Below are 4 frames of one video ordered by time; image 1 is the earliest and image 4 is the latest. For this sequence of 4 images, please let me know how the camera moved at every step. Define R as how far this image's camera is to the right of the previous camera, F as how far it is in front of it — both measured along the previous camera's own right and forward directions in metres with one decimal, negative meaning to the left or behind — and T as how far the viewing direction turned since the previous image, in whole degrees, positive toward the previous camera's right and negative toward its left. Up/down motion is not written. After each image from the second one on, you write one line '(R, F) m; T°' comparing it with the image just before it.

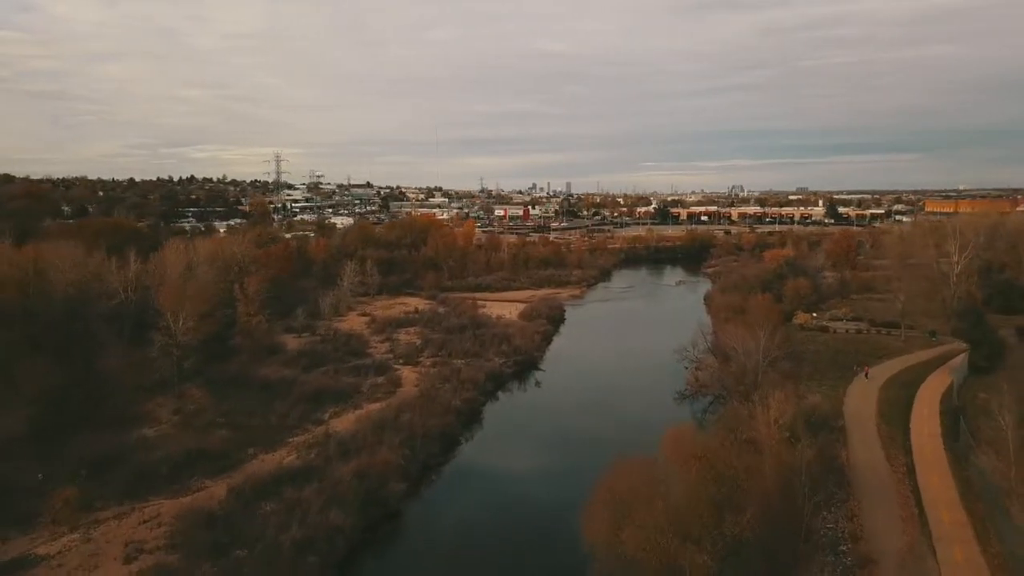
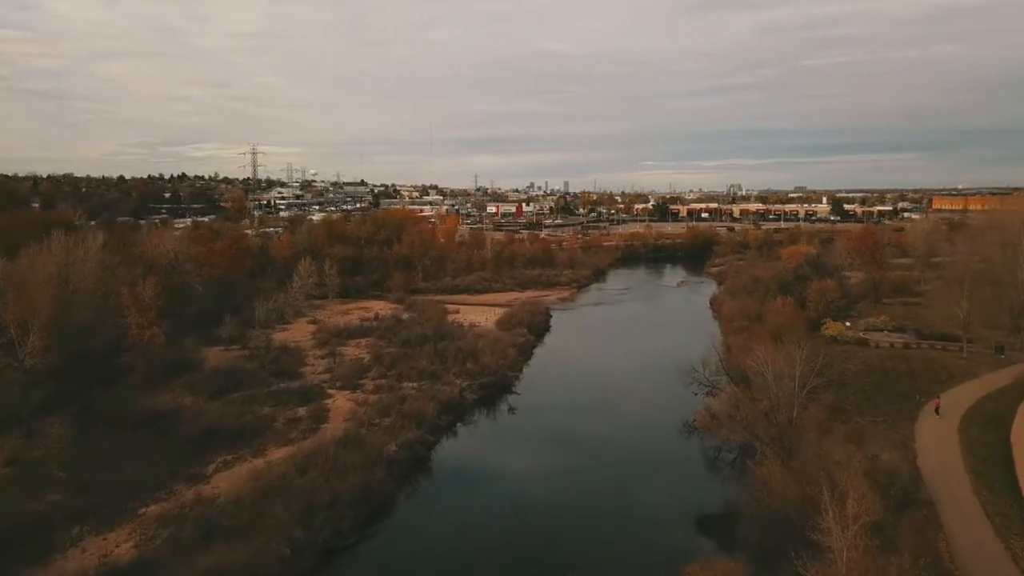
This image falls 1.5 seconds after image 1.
(+0.6, +3.9) m; 0°
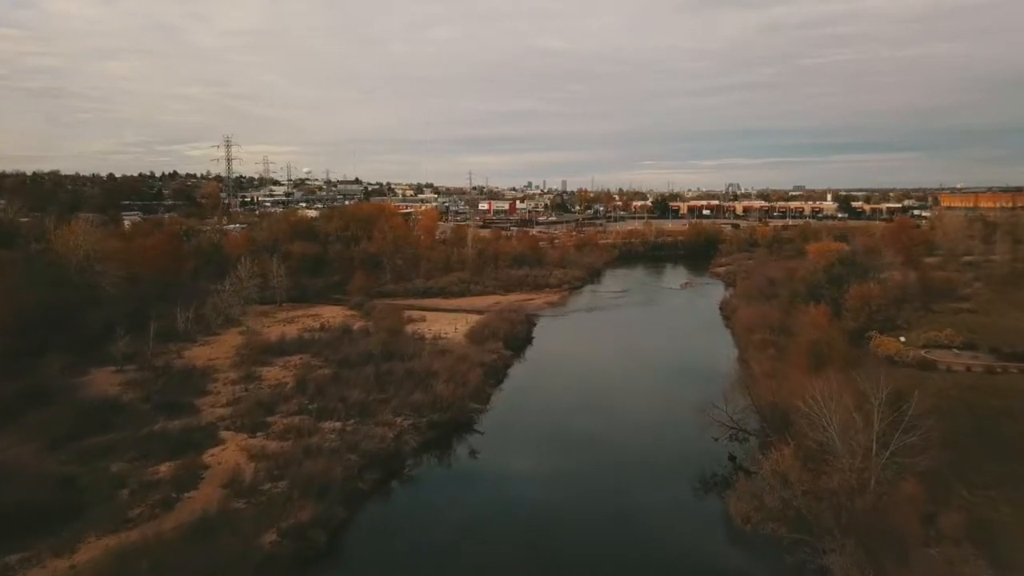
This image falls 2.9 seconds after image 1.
(+0.6, +3.9) m; 0°
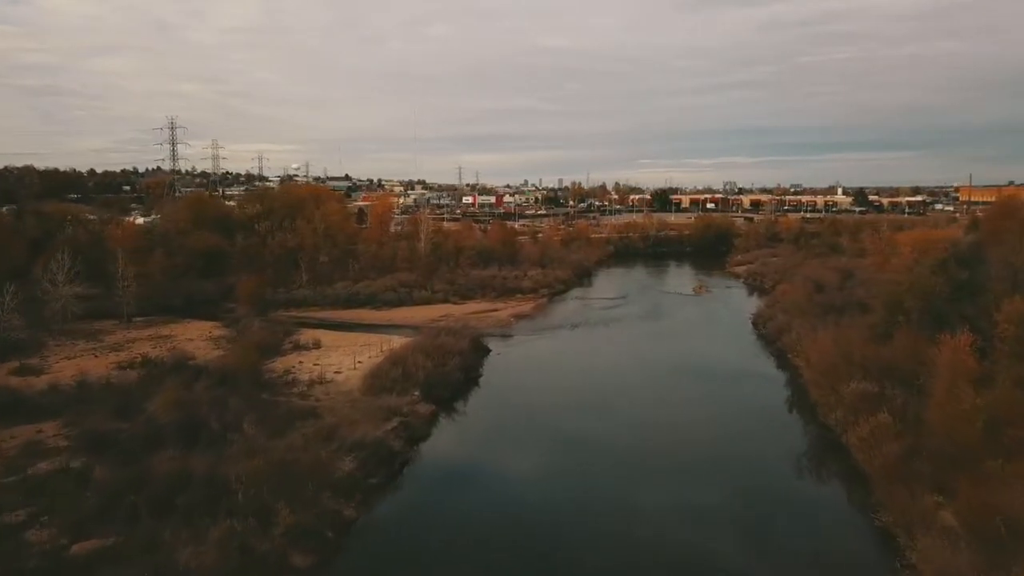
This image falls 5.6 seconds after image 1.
(+0.9, +7.0) m; 0°
